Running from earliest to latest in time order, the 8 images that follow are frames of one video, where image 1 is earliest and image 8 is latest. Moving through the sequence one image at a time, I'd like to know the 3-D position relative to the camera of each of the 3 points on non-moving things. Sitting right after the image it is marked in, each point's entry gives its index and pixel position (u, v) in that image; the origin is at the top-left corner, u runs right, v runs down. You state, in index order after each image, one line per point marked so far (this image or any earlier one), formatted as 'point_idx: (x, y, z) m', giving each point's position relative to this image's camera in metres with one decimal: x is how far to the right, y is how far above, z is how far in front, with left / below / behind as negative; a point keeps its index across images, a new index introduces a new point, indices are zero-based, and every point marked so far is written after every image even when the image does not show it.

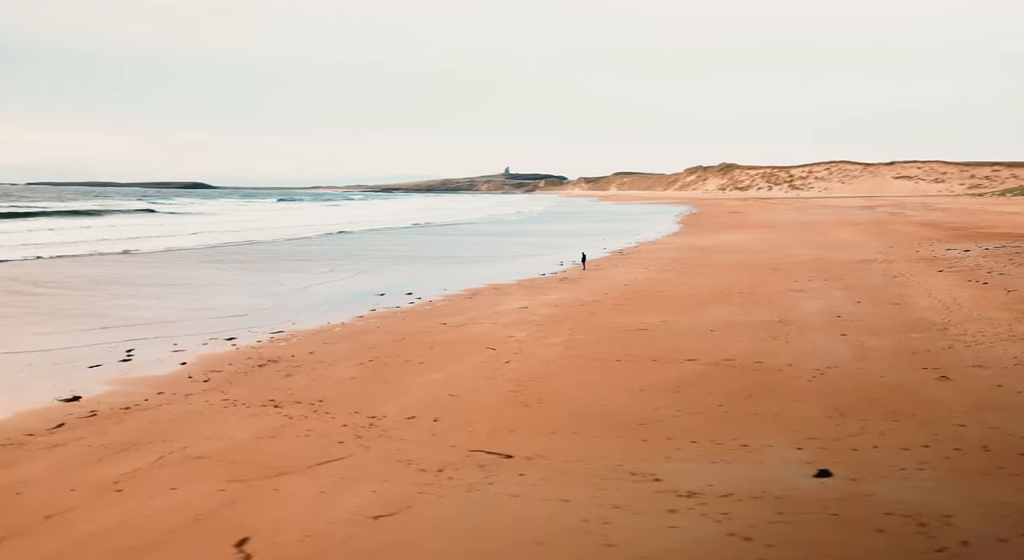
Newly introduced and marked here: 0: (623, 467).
0: (+0.7, -1.2, +4.5) m
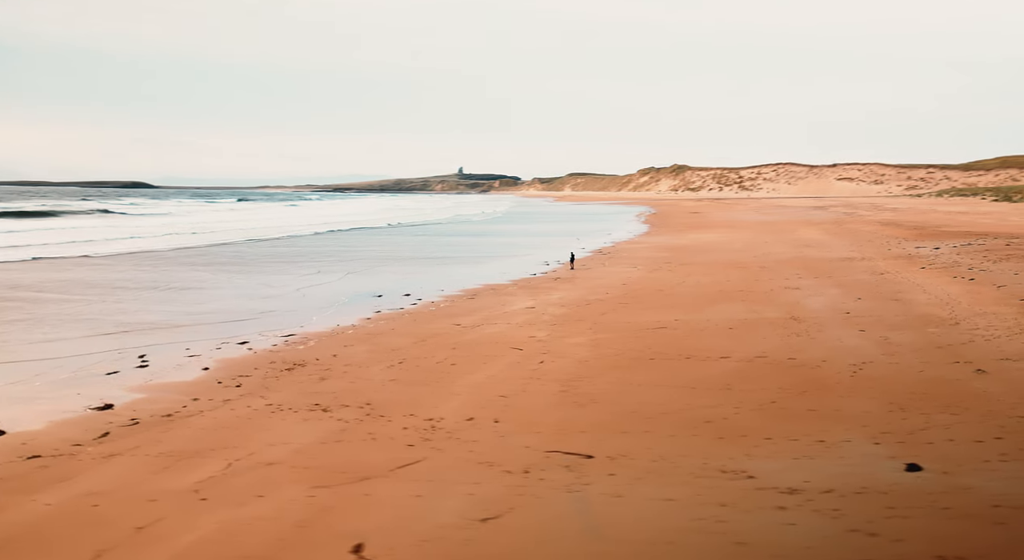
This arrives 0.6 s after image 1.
0: (+1.3, -1.2, +4.5) m
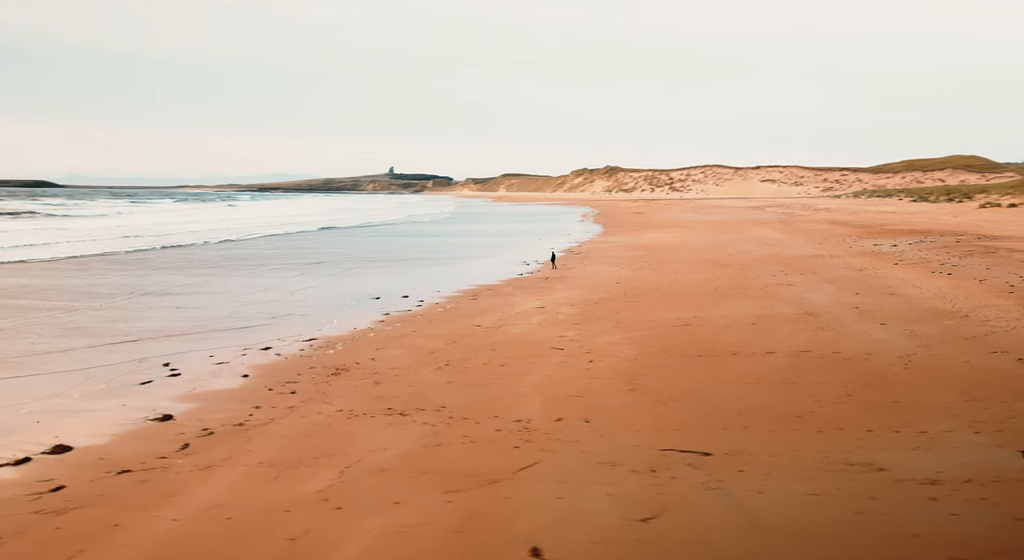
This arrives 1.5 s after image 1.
0: (+2.2, -1.2, +4.6) m
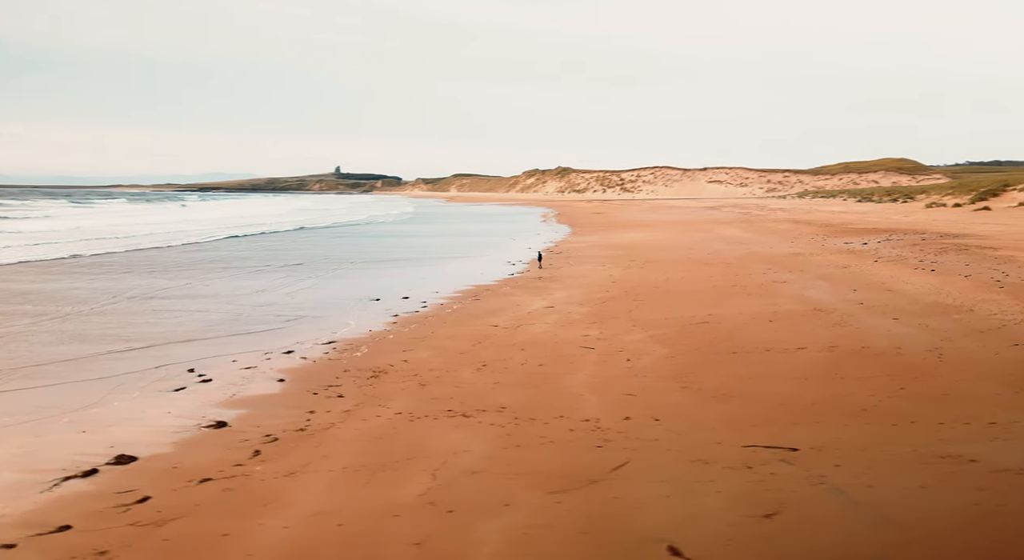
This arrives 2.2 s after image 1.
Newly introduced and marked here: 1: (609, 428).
0: (+2.8, -1.2, +4.7) m
1: (+0.8, -1.2, +5.6) m
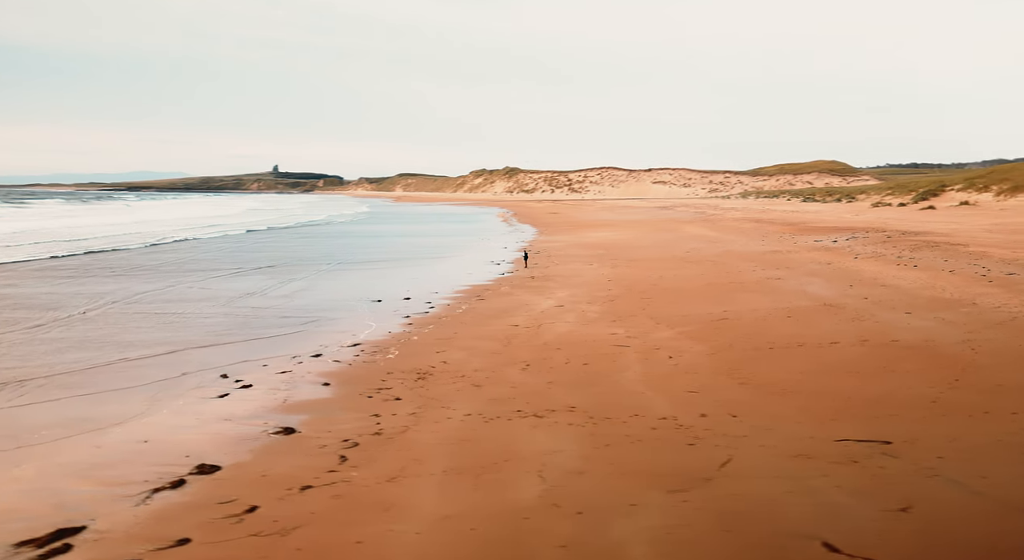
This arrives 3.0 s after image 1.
0: (+3.5, -1.1, +4.8) m
1: (+1.5, -1.2, +5.6) m
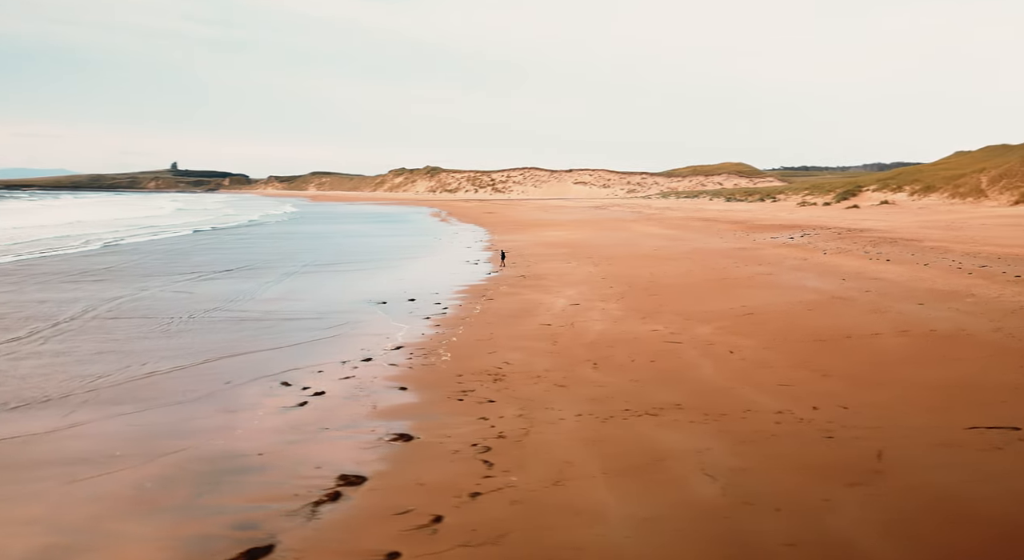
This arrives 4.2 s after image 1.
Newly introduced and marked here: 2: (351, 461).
0: (+4.6, -1.0, +5.1) m
1: (+2.5, -1.1, +5.7) m
2: (-1.2, -1.3, +5.0) m
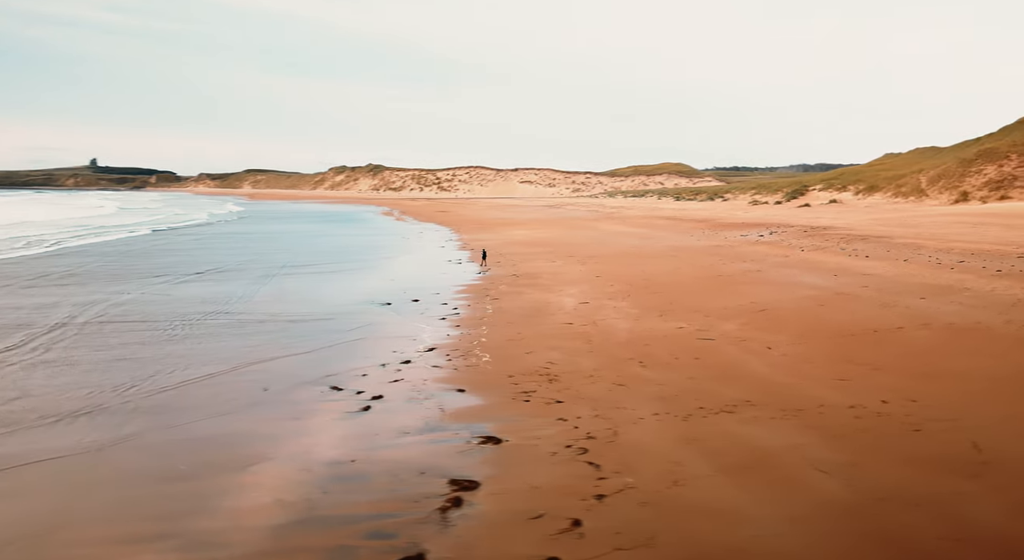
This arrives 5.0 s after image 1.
0: (+5.3, -1.0, +5.4) m
1: (+3.1, -1.1, +5.8) m
2: (-0.5, -1.3, +4.9) m
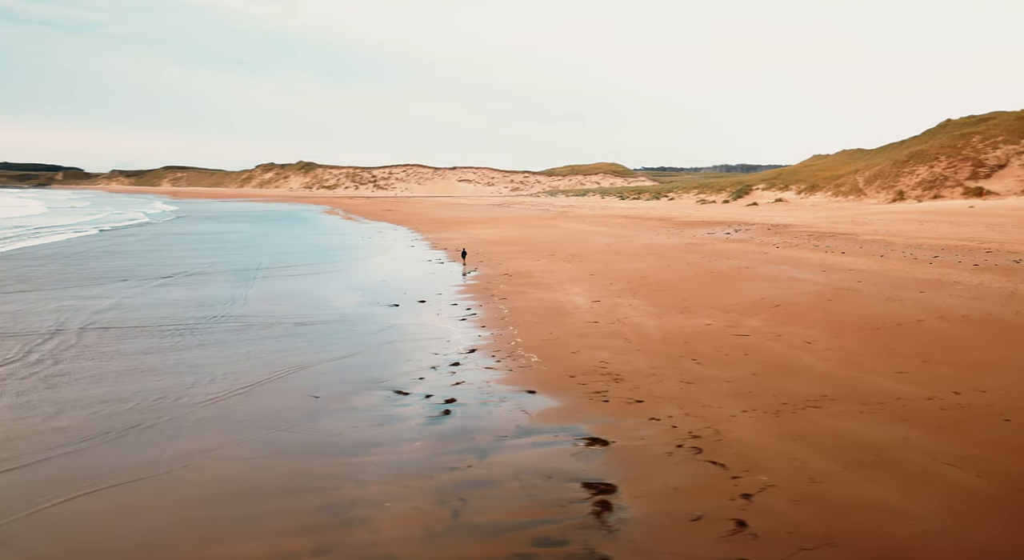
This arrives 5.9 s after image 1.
0: (+6.1, -0.9, +5.7) m
1: (+3.9, -1.1, +6.0) m
2: (+0.4, -1.3, +4.8) m
